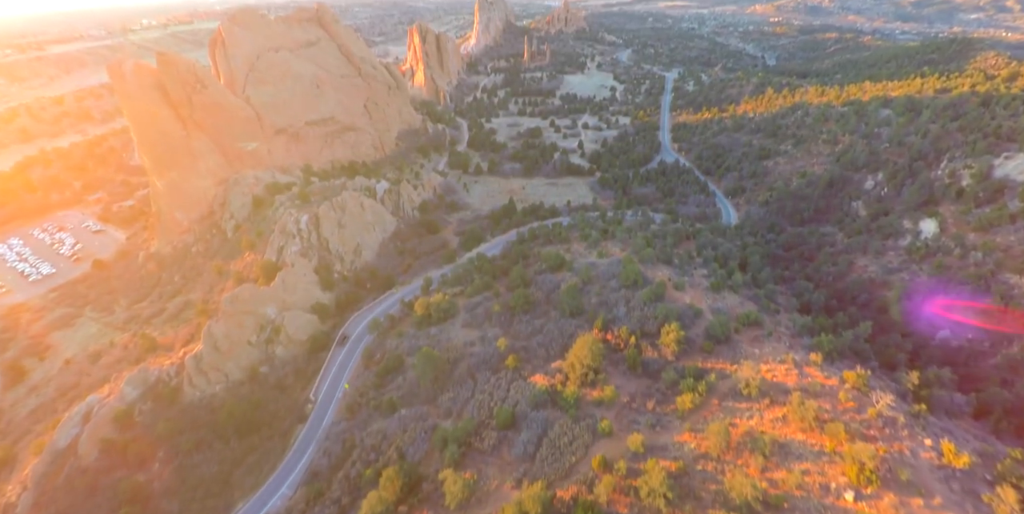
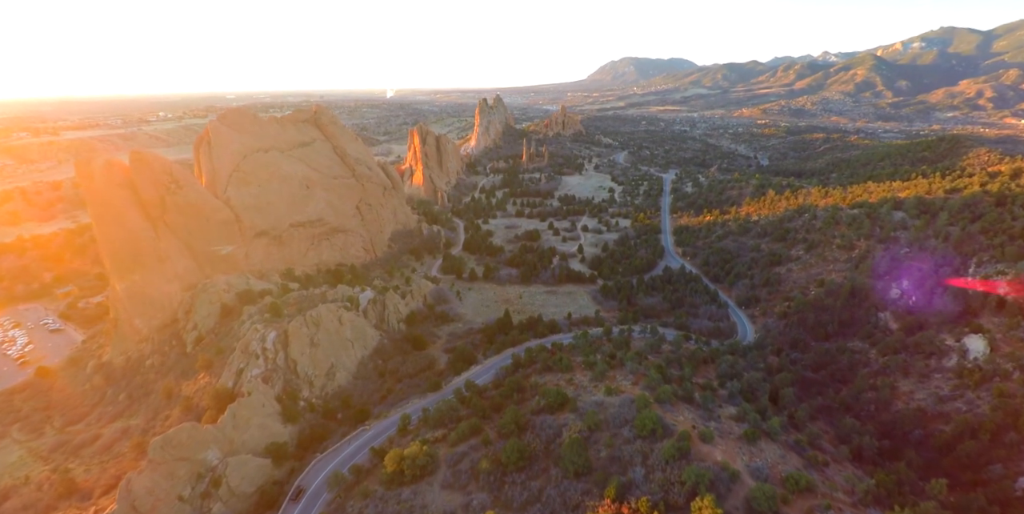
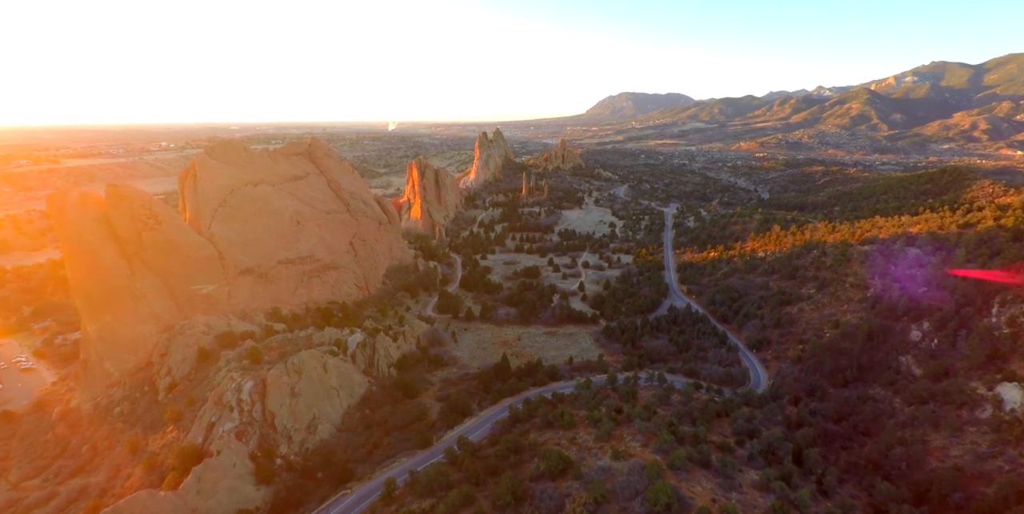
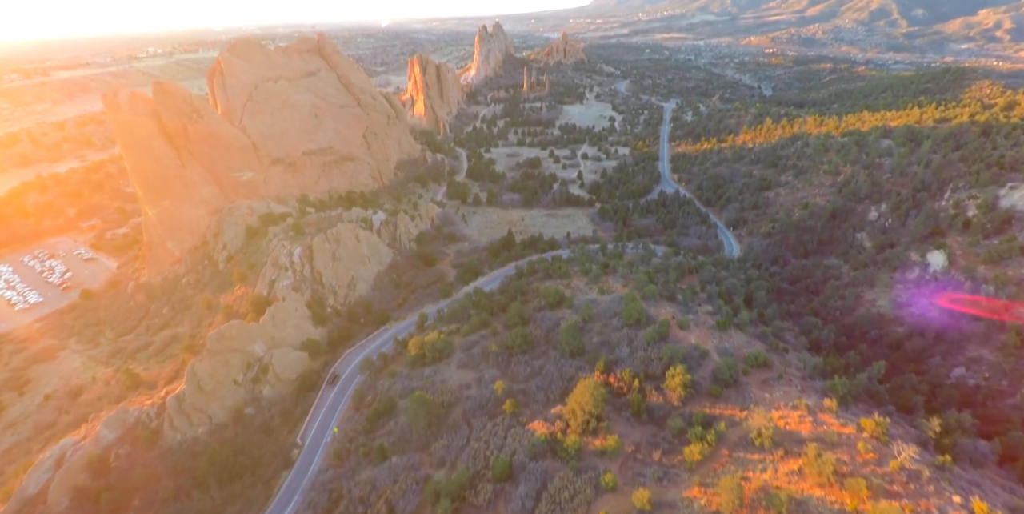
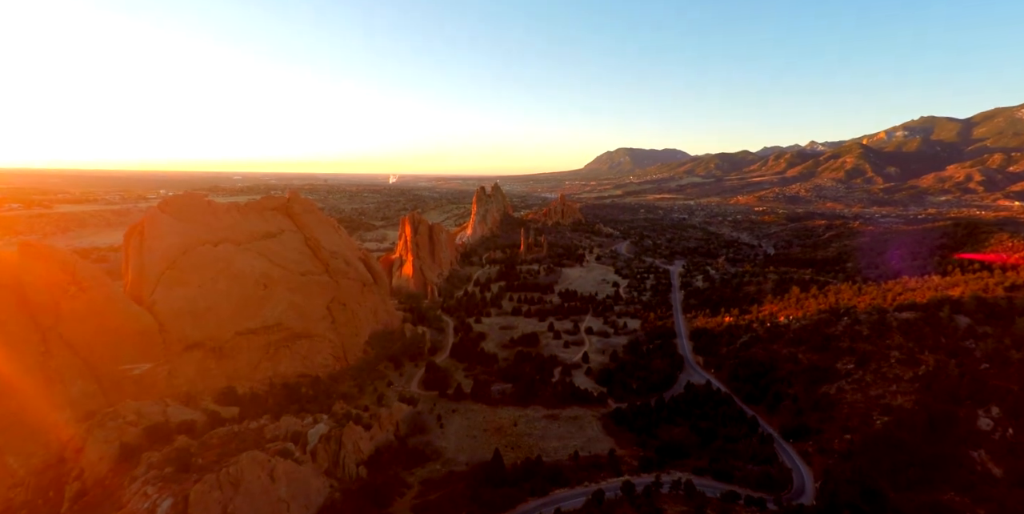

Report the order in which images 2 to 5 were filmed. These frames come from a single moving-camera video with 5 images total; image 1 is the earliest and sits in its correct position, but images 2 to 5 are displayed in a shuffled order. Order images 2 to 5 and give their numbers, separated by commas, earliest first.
4, 2, 3, 5
